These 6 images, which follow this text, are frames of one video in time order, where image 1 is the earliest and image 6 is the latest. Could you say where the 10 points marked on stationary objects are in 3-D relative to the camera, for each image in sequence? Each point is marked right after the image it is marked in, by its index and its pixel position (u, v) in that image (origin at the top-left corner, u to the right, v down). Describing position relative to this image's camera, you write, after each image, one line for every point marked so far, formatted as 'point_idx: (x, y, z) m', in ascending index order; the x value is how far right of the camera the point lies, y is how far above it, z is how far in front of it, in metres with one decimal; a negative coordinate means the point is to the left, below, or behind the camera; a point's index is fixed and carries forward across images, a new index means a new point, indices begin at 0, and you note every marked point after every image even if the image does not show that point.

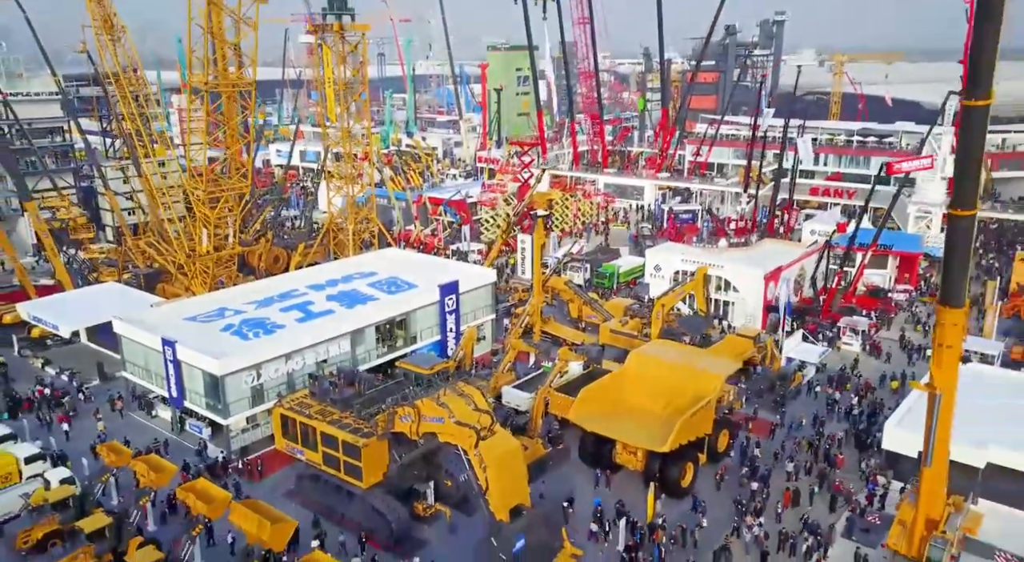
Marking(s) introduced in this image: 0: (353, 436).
0: (-2.0, -2.0, +9.9) m
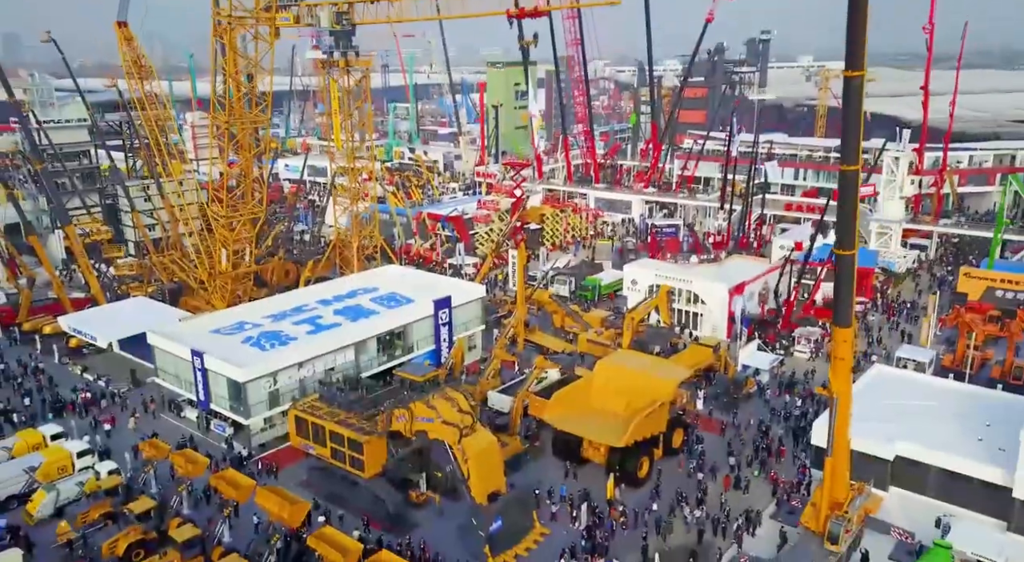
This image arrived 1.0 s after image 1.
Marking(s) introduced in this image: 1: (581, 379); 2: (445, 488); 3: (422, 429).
0: (-2.4, -2.4, +12.2) m
1: (+1.5, -1.8, +14.6) m
2: (-1.0, -3.3, +12.4) m
3: (-1.3, -2.3, +12.0) m
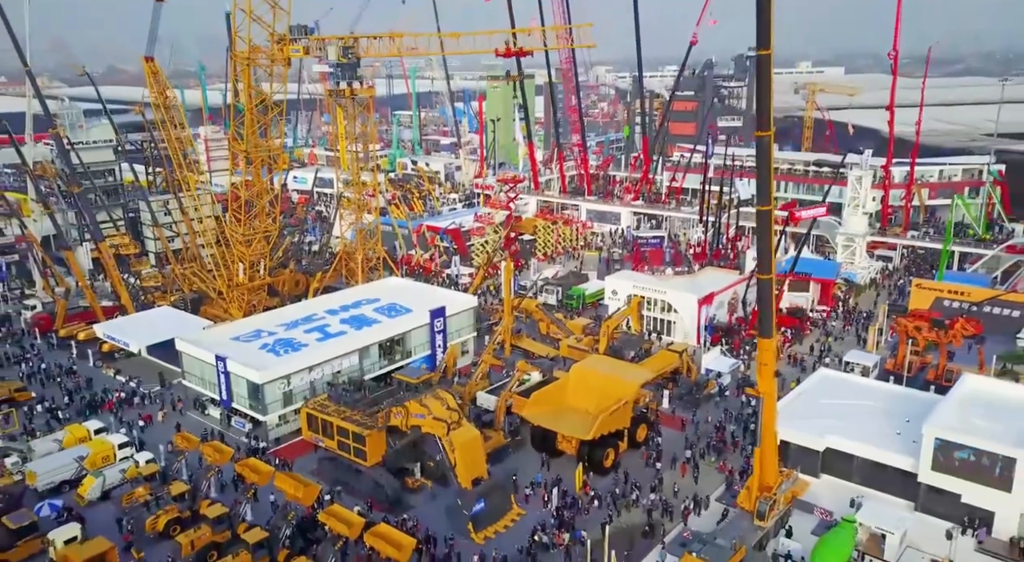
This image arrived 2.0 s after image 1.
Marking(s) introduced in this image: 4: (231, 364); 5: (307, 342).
0: (-2.9, -2.8, +14.7) m
1: (+1.1, -2.1, +17.0) m
2: (-1.4, -3.7, +14.8) m
3: (-1.8, -2.7, +14.5) m
4: (-6.0, -1.8, +16.8) m
5: (-4.8, -1.4, +18.3) m
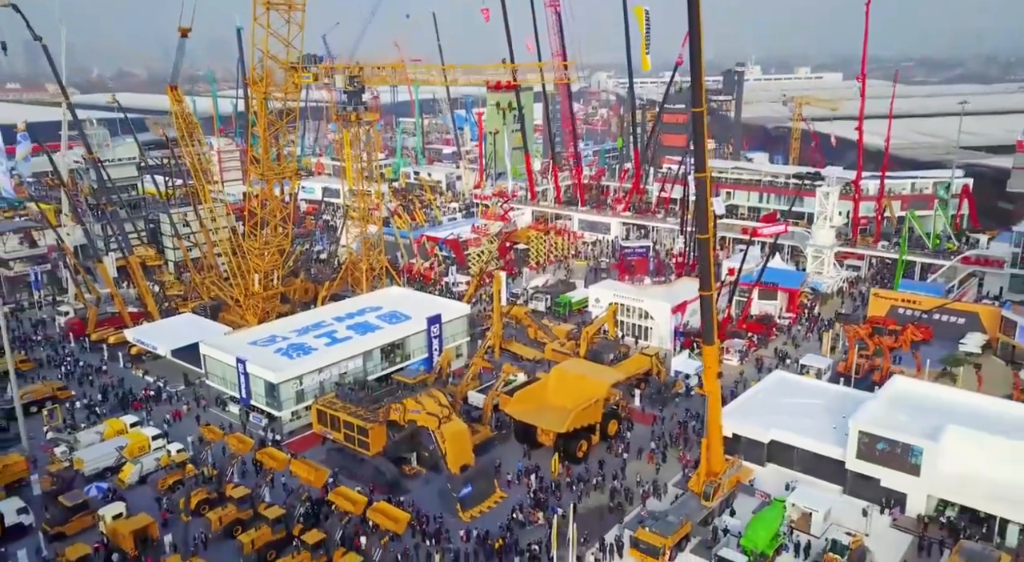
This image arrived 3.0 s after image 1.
0: (-3.3, -3.1, +17.3) m
1: (+0.6, -2.5, +19.6) m
2: (-1.9, -4.0, +17.4) m
3: (-2.2, -3.0, +17.1) m
4: (-6.4, -2.1, +19.5) m
5: (-5.2, -1.8, +20.9) m
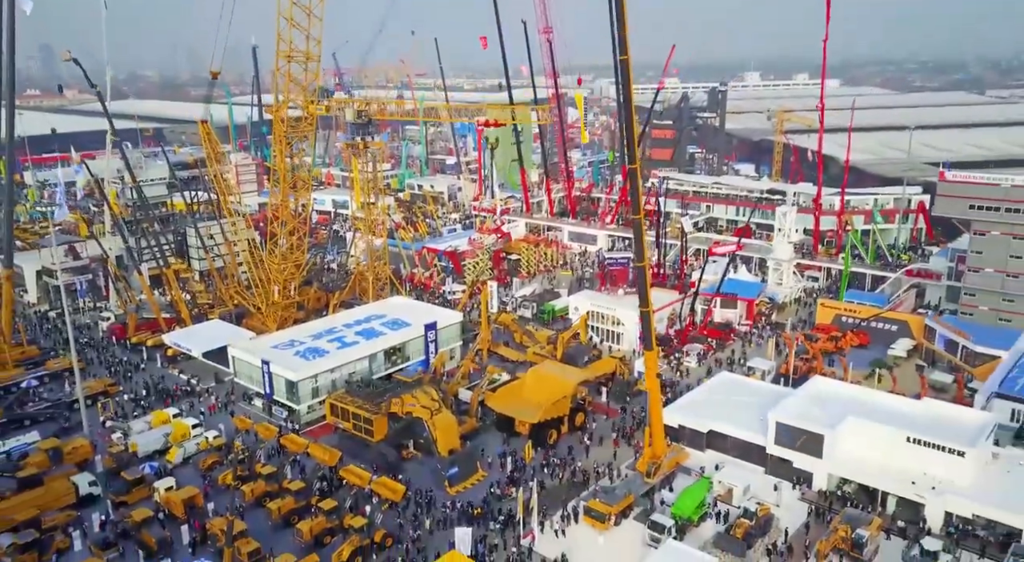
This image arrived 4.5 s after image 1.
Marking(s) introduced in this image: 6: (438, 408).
0: (-3.9, -3.6, +21.4) m
1: (0.0, -3.0, +23.6) m
2: (-2.5, -4.5, +21.5) m
3: (-2.9, -3.5, +21.2) m
4: (-7.1, -2.6, +23.6) m
5: (-5.8, -2.2, +25.0) m
6: (-2.1, -3.4, +21.0) m
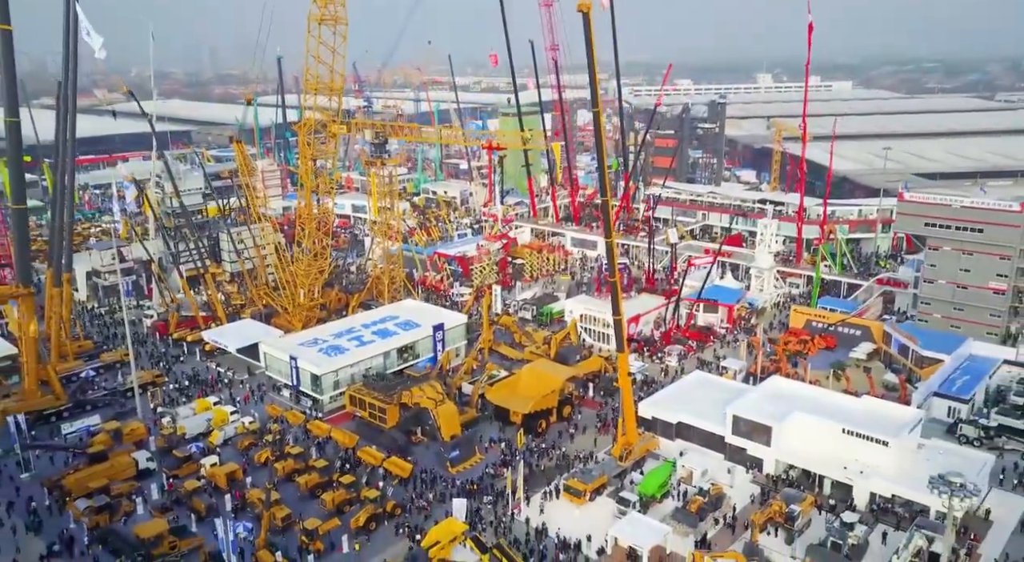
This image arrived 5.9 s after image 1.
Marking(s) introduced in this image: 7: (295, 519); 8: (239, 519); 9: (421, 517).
0: (-4.2, -3.9, +25.1) m
1: (-0.2, -3.3, +27.3) m
2: (-2.8, -4.9, +25.2) m
3: (-3.1, -3.8, +24.9) m
4: (-7.3, -2.9, +27.4) m
5: (-6.0, -2.5, +28.8) m
6: (-2.3, -3.7, +24.7) m
7: (-4.6, -5.0, +16.6) m
8: (-5.7, -5.0, +16.5) m
9: (-2.0, -5.1, +16.9) m
